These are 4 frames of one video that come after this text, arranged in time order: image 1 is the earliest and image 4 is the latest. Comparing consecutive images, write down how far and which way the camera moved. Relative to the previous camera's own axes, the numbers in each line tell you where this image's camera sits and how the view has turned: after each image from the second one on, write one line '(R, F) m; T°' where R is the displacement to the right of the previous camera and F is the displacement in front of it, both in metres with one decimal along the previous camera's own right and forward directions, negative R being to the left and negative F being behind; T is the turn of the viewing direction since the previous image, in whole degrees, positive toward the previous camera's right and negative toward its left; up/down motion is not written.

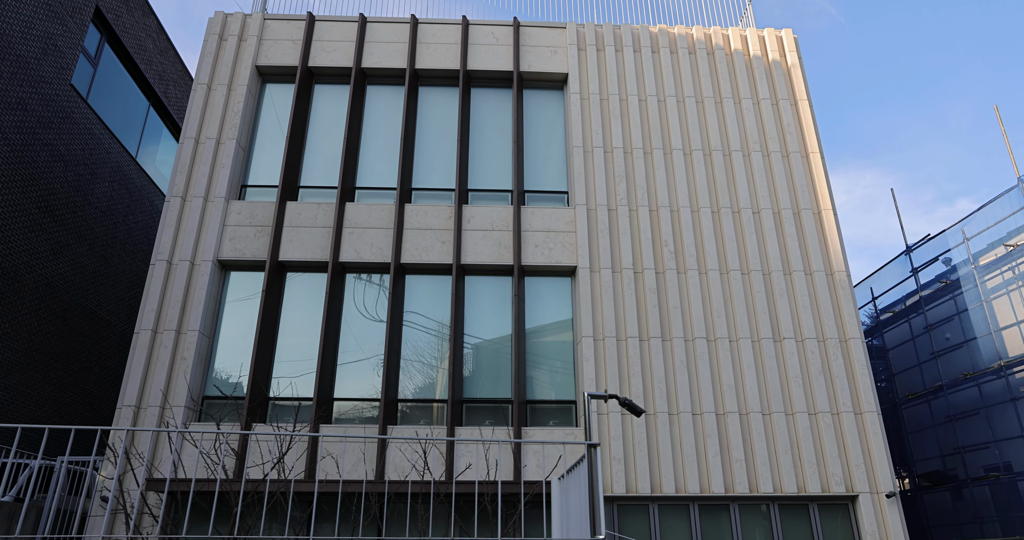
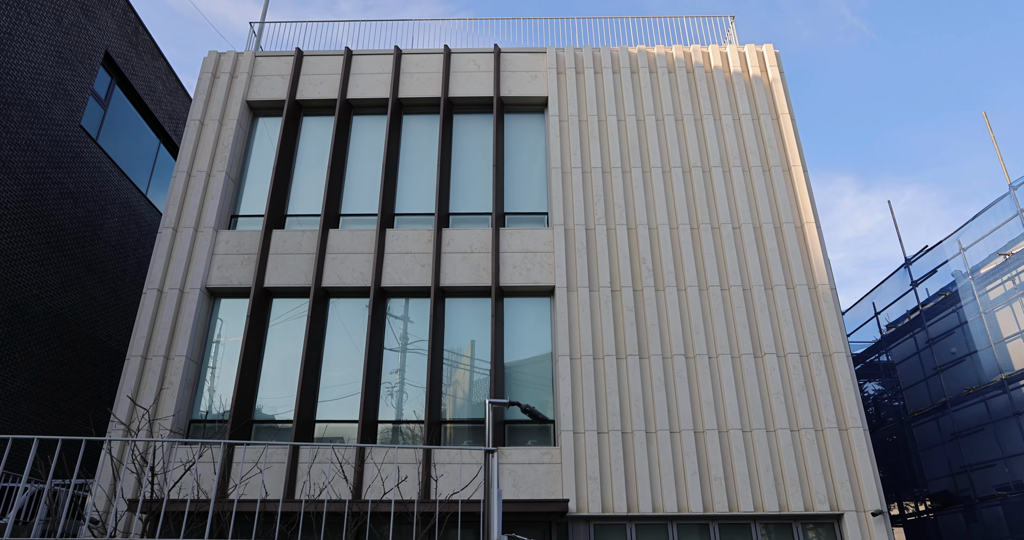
(+1.1, -0.1) m; -3°
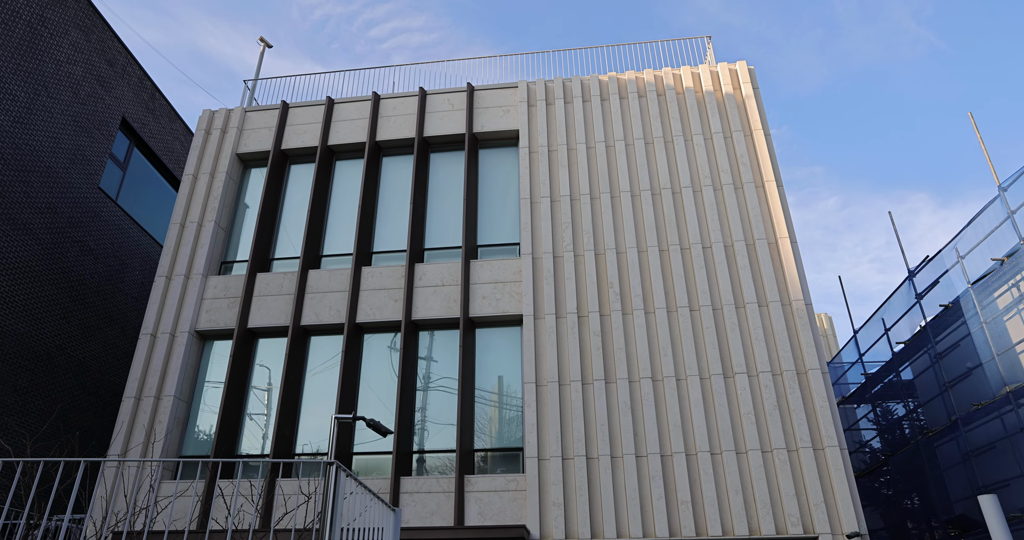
(+1.8, -0.1) m; -5°
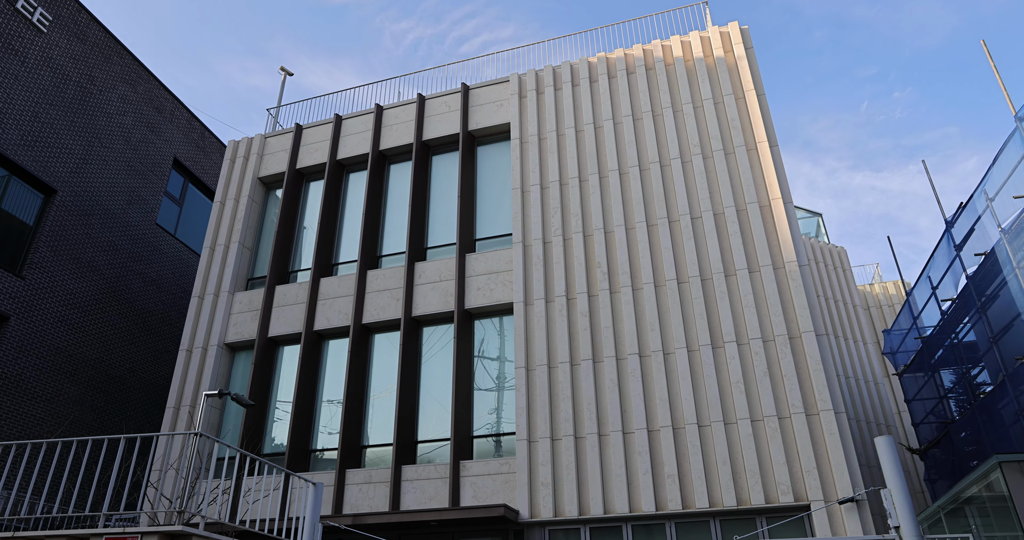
(+2.3, -0.1) m; -9°
